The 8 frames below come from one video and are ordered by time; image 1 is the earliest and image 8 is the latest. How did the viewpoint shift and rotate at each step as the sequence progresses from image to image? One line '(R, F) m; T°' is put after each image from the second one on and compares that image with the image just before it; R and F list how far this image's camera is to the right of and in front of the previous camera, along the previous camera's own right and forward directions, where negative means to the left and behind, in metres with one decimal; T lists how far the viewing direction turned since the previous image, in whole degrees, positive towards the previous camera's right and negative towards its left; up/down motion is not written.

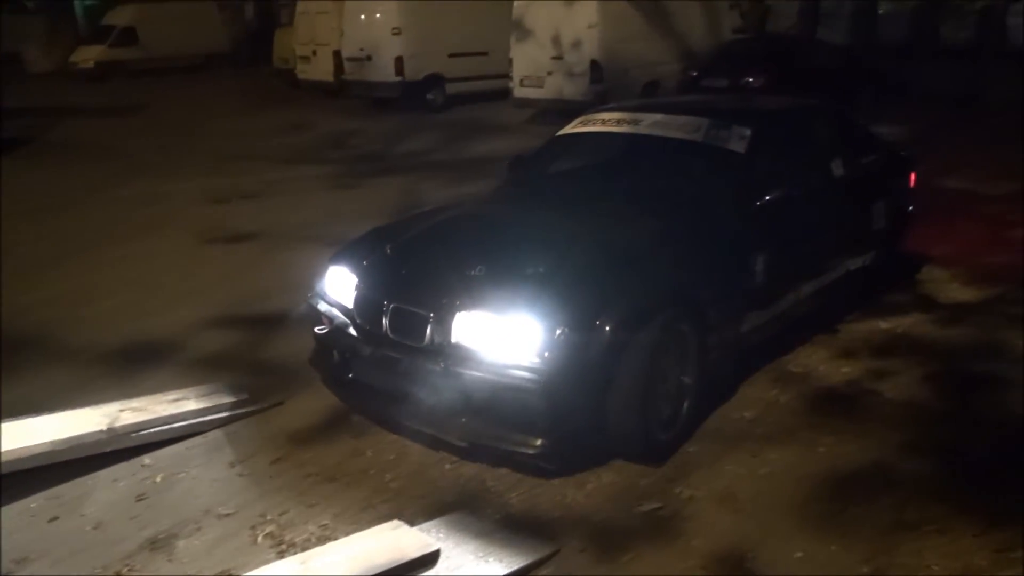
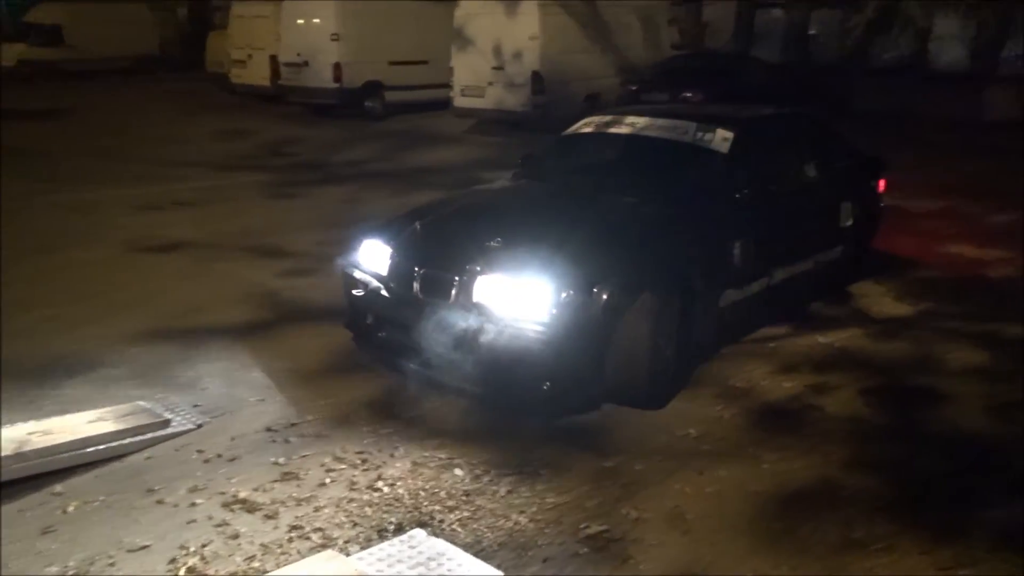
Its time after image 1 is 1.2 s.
(0.0, +0.1) m; +4°
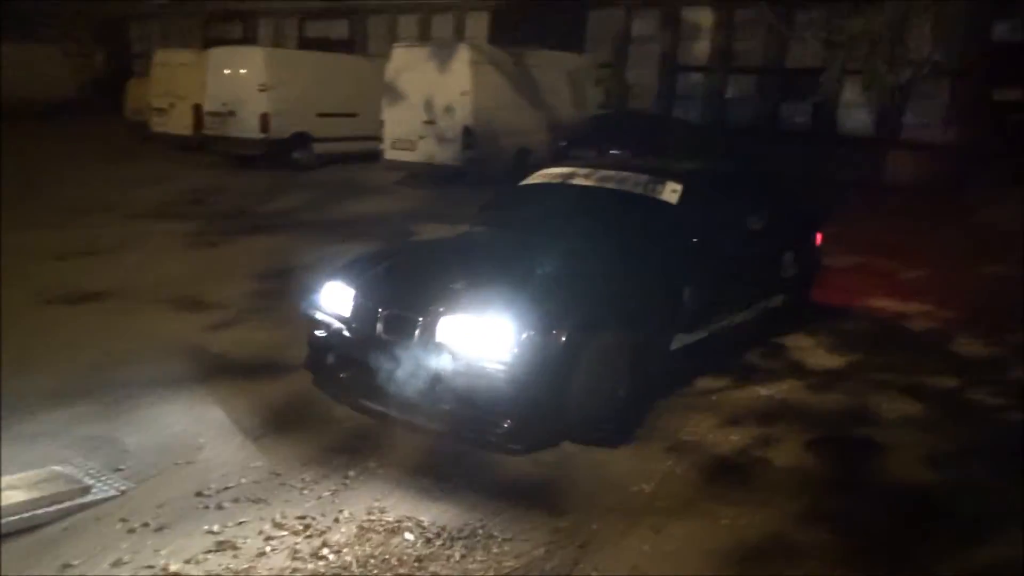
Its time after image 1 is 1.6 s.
(-0.1, +0.1) m; +5°
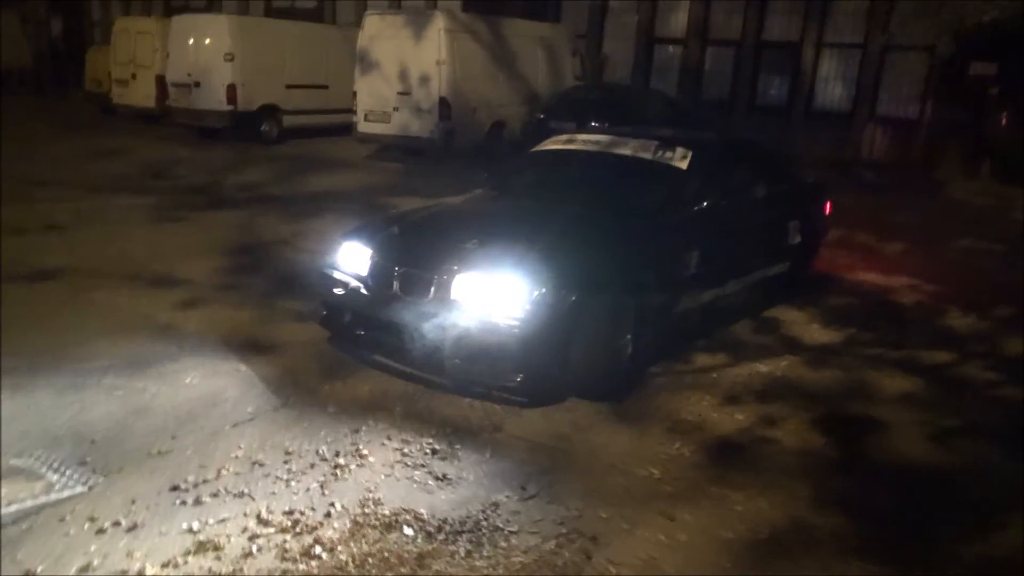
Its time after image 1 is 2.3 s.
(-0.1, +0.3) m; +2°
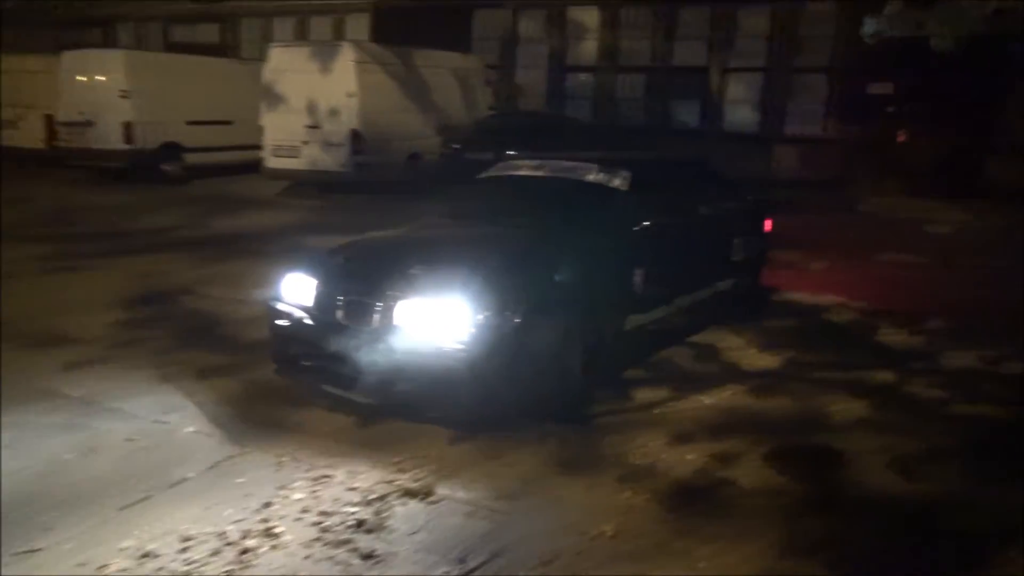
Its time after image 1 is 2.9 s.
(0.0, +0.4) m; +6°
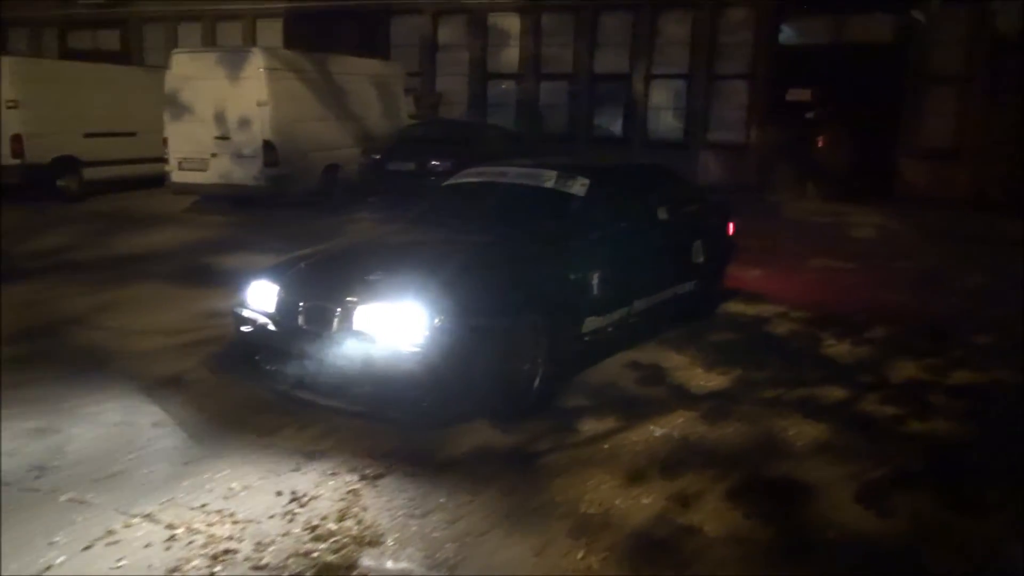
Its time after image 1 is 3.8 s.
(0.0, +0.6) m; +5°
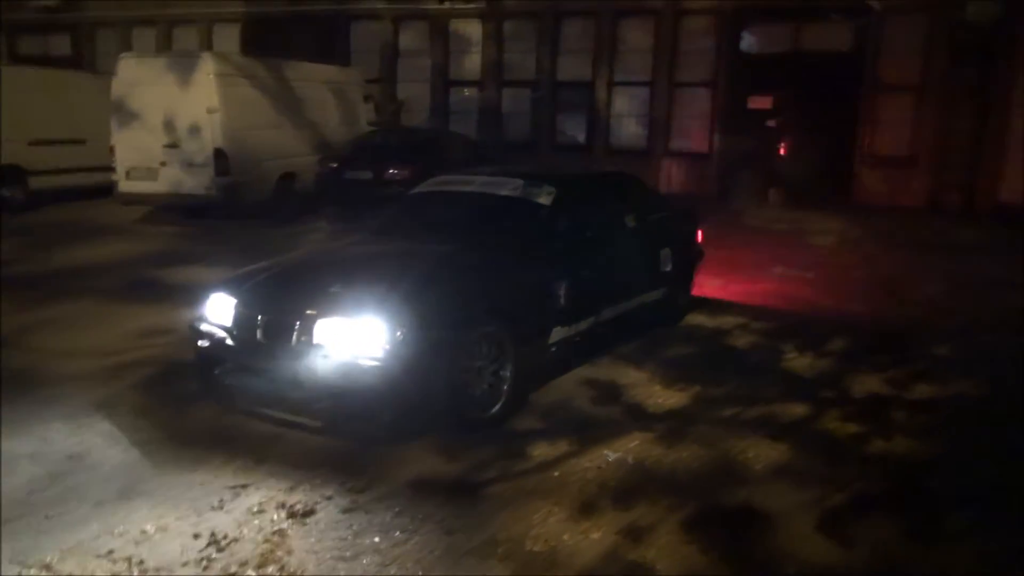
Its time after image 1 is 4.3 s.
(+0.2, +0.3) m; +2°
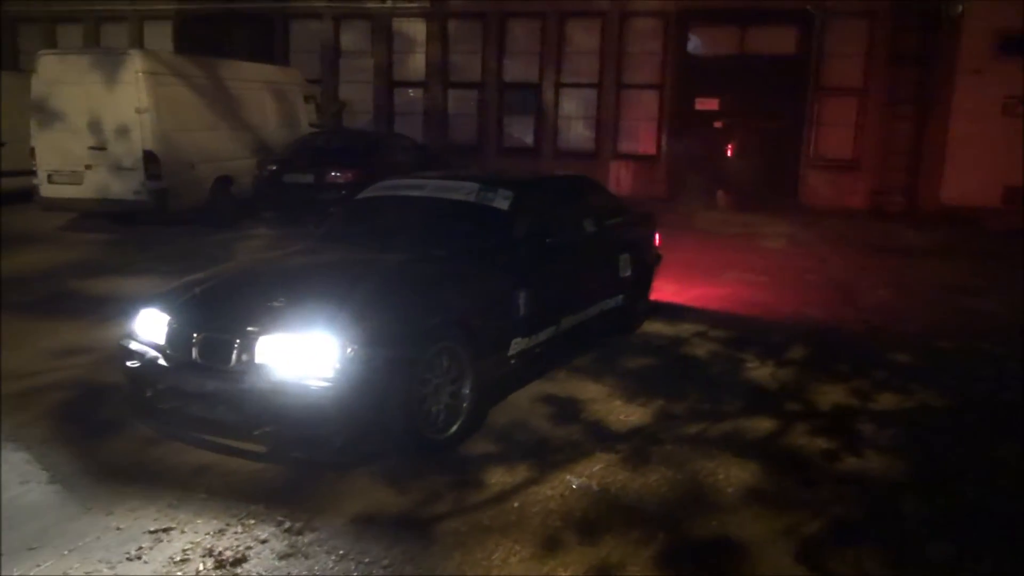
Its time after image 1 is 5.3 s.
(0.0, +0.4) m; +4°
